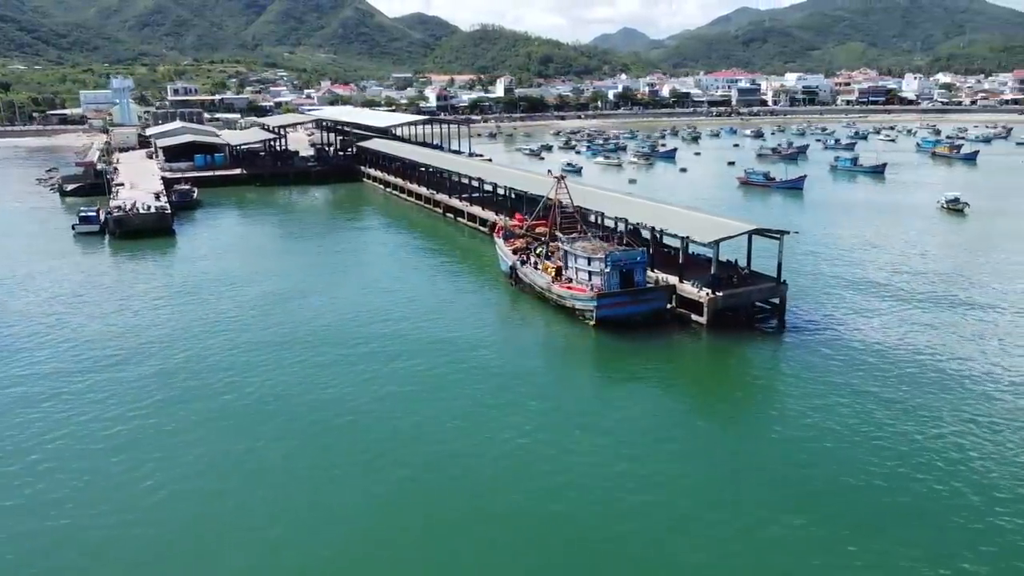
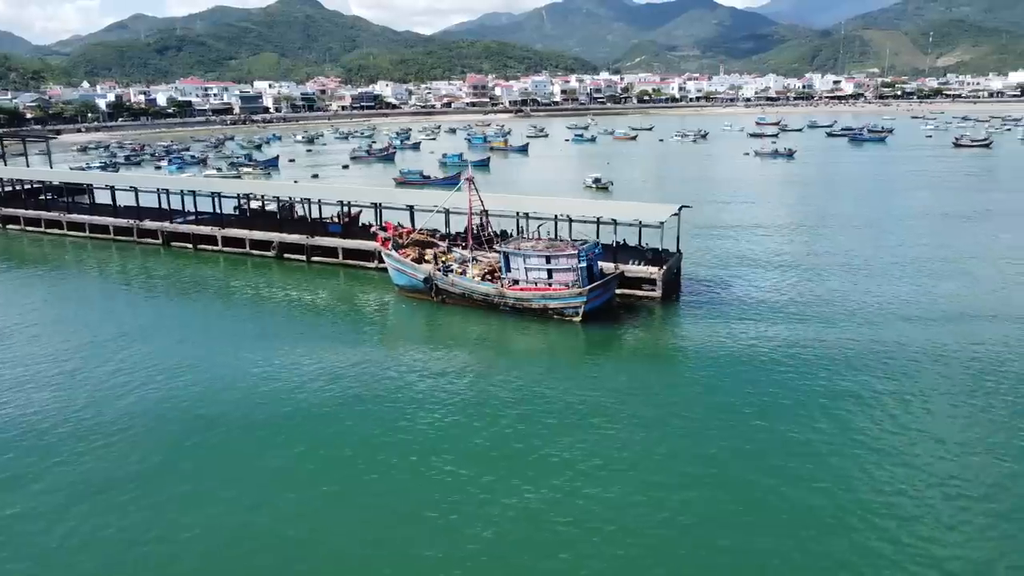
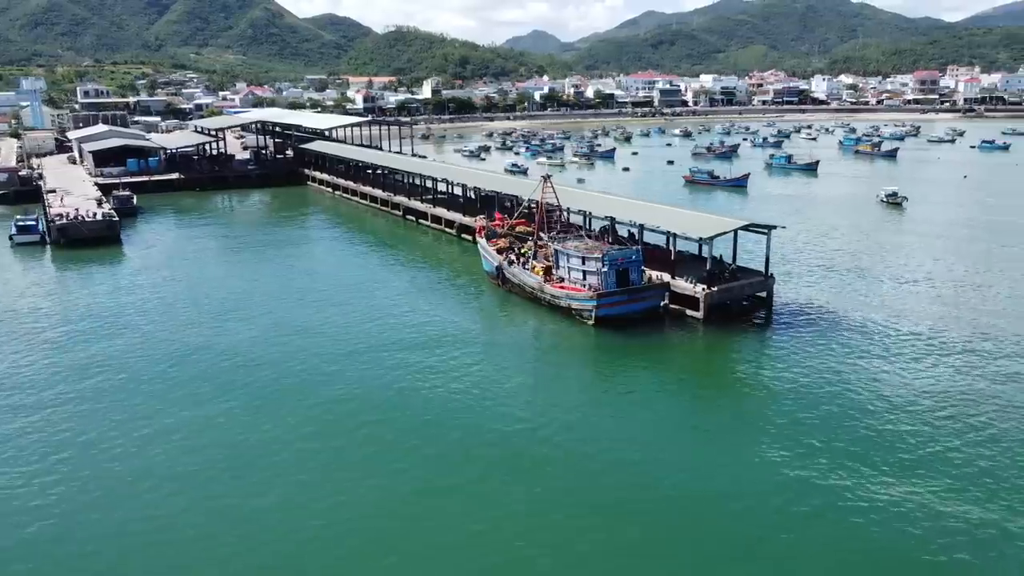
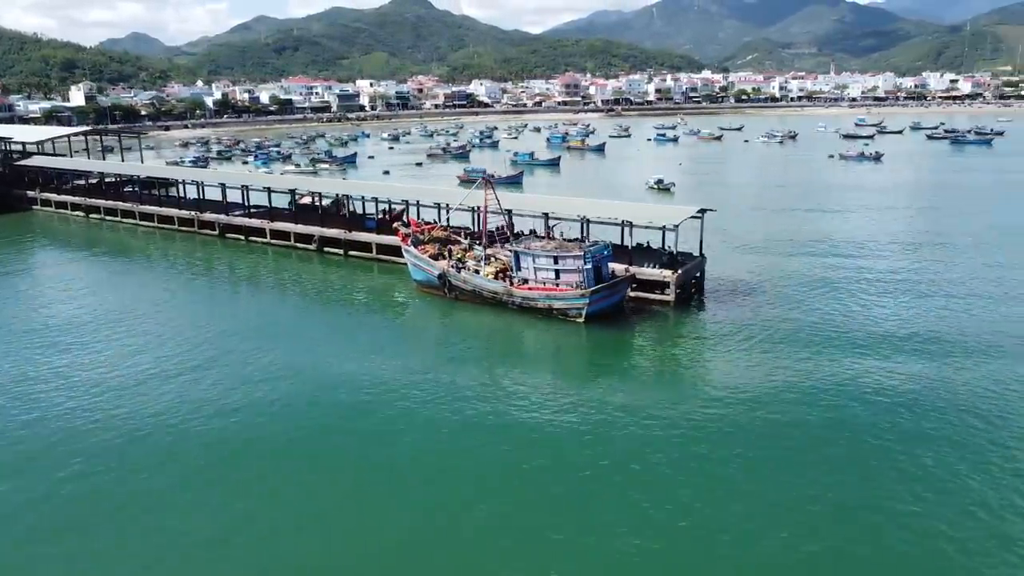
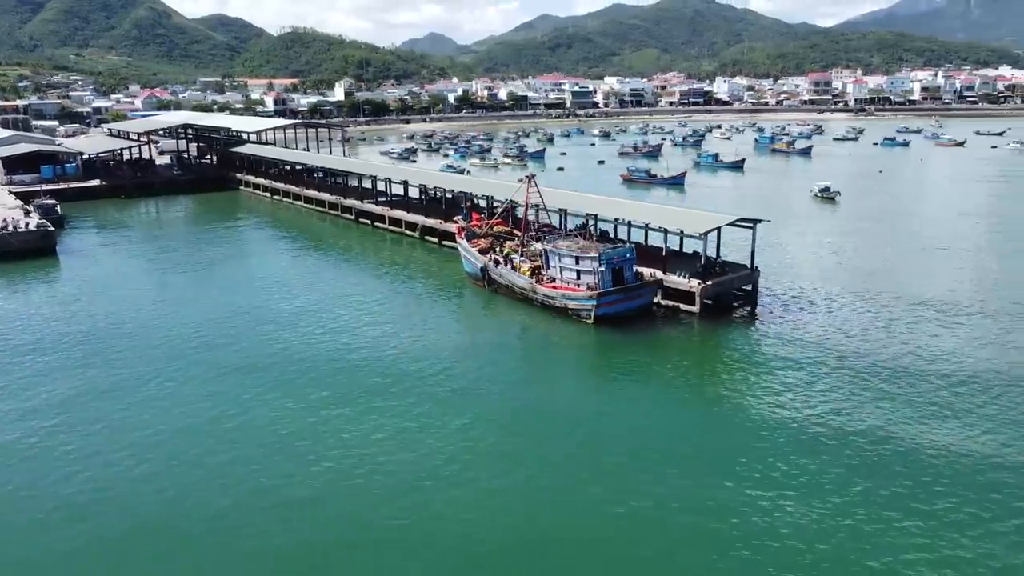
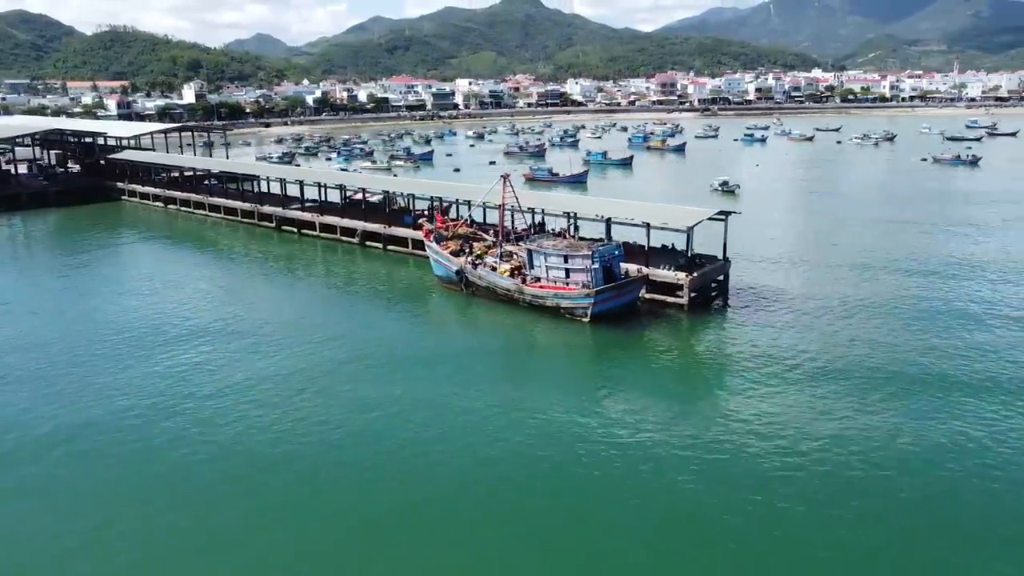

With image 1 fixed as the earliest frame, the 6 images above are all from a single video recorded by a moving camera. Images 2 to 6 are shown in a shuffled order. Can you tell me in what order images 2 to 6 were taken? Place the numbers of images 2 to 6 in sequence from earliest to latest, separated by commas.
3, 5, 6, 4, 2
